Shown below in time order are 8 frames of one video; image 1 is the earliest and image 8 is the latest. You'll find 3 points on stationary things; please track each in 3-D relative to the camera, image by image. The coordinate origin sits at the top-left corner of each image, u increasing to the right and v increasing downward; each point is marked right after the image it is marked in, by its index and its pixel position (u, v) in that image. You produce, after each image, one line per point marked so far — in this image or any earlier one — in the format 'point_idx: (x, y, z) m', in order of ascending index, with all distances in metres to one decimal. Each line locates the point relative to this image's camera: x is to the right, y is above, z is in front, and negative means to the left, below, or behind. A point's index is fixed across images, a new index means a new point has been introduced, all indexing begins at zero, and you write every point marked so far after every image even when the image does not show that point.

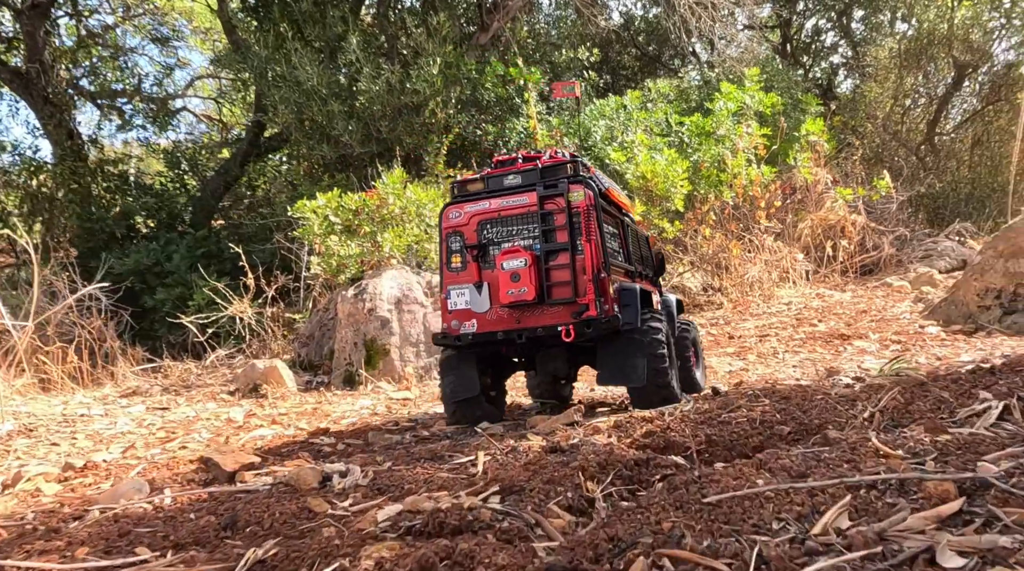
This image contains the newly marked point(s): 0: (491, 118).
0: (-0.4, +3.0, +15.8) m
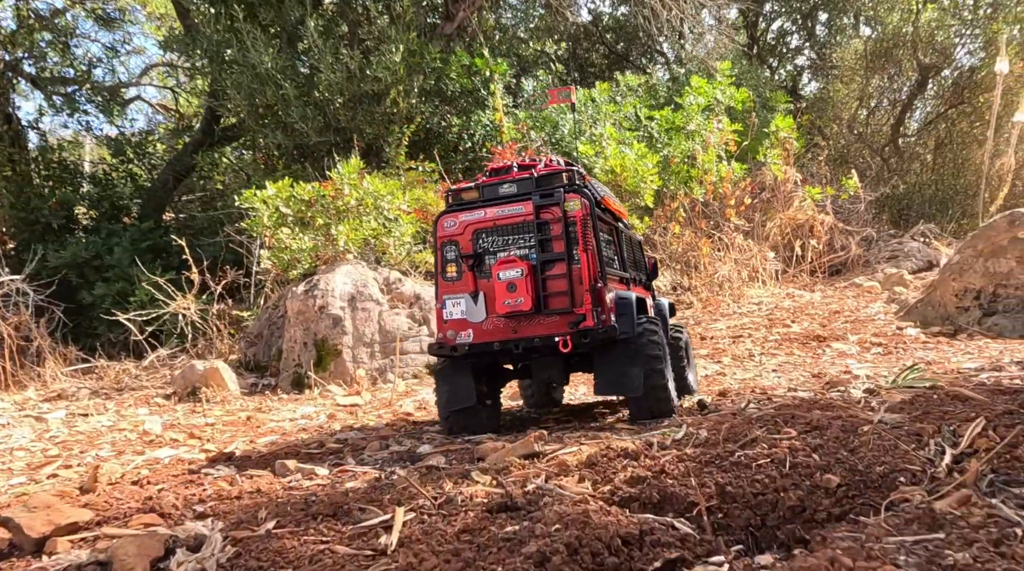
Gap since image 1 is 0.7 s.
0: (-1.0, +3.1, +15.3) m
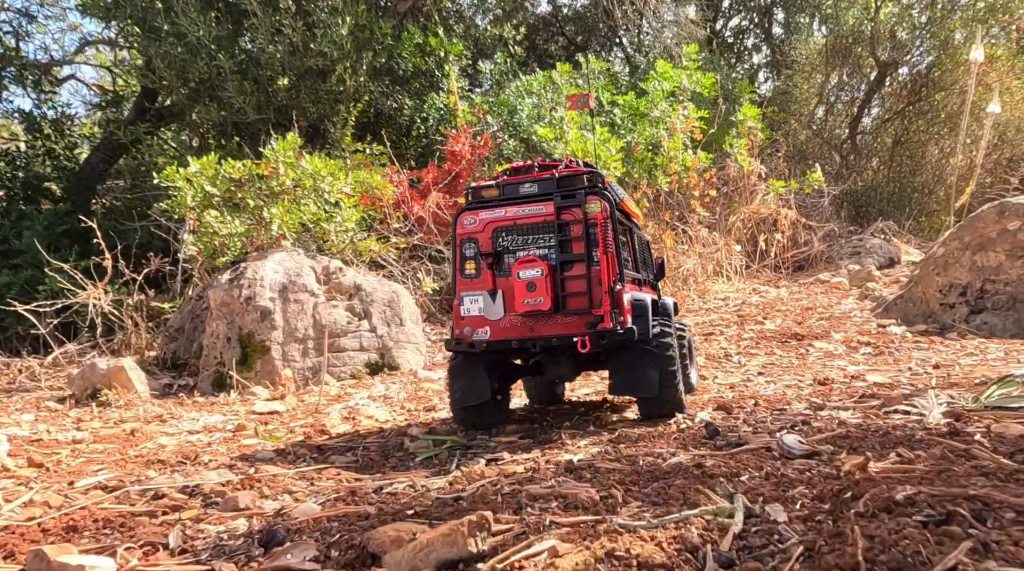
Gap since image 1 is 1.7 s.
0: (-1.7, +3.2, +14.4) m
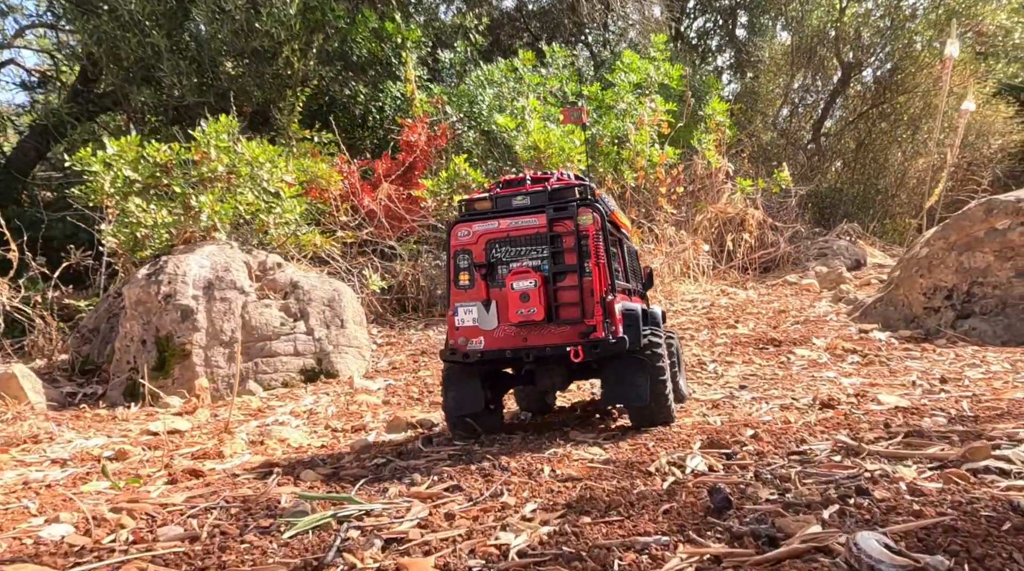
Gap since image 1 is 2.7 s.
0: (-2.3, +3.2, +13.6) m
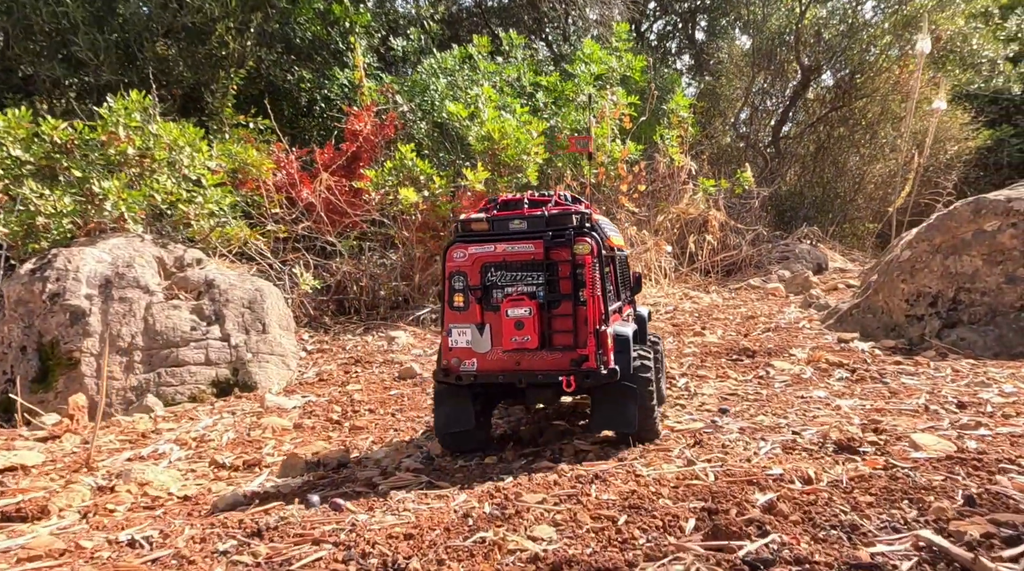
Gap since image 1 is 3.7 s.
0: (-3.0, +3.2, +12.7) m
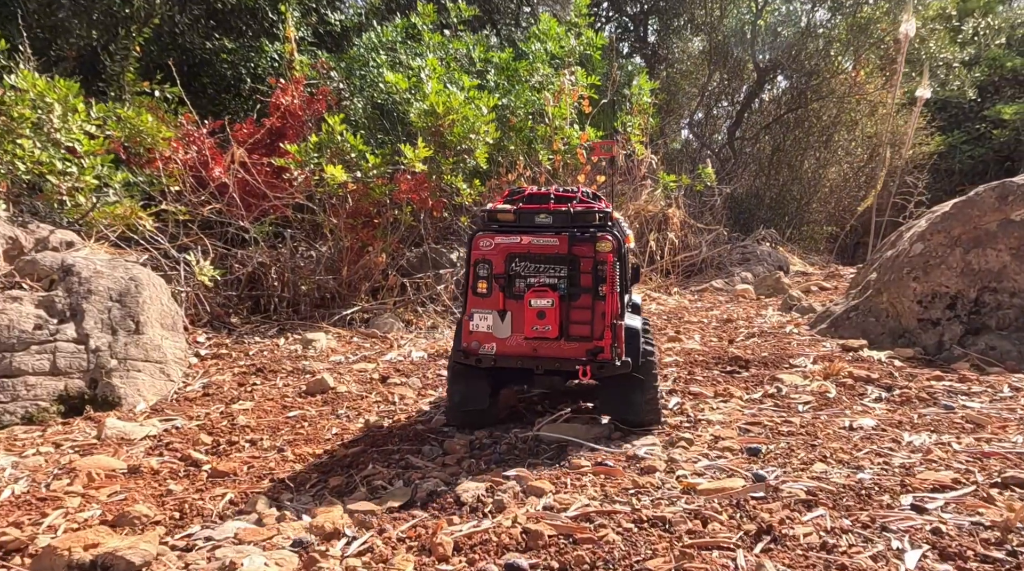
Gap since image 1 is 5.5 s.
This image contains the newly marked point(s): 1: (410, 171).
0: (-3.7, +3.3, +11.2) m
1: (-1.0, +1.1, +8.5) m
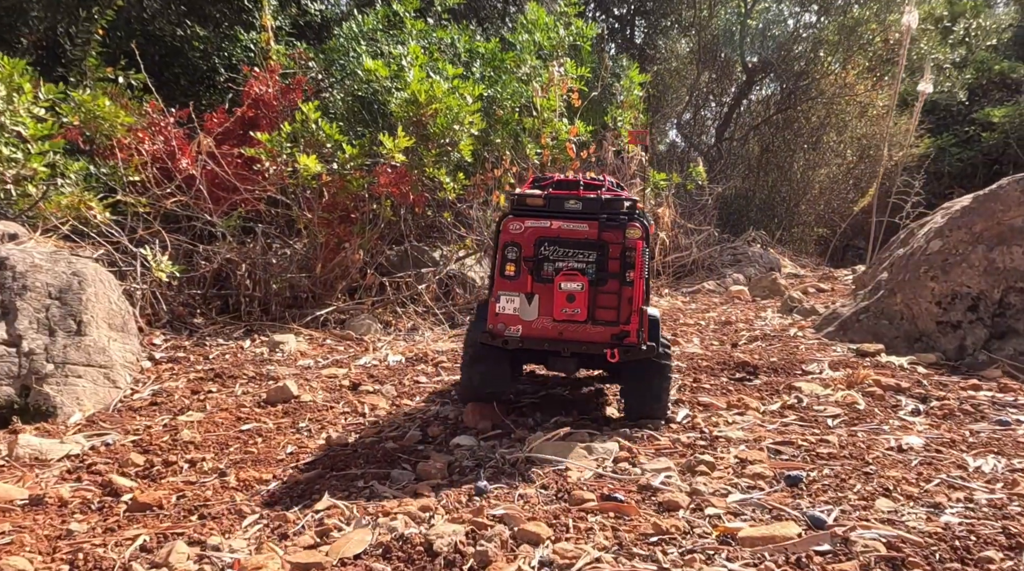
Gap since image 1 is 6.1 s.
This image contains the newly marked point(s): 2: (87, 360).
0: (-3.8, +3.3, +10.7) m
1: (-1.1, +1.1, +8.0) m
2: (-2.3, -0.4, +4.8) m
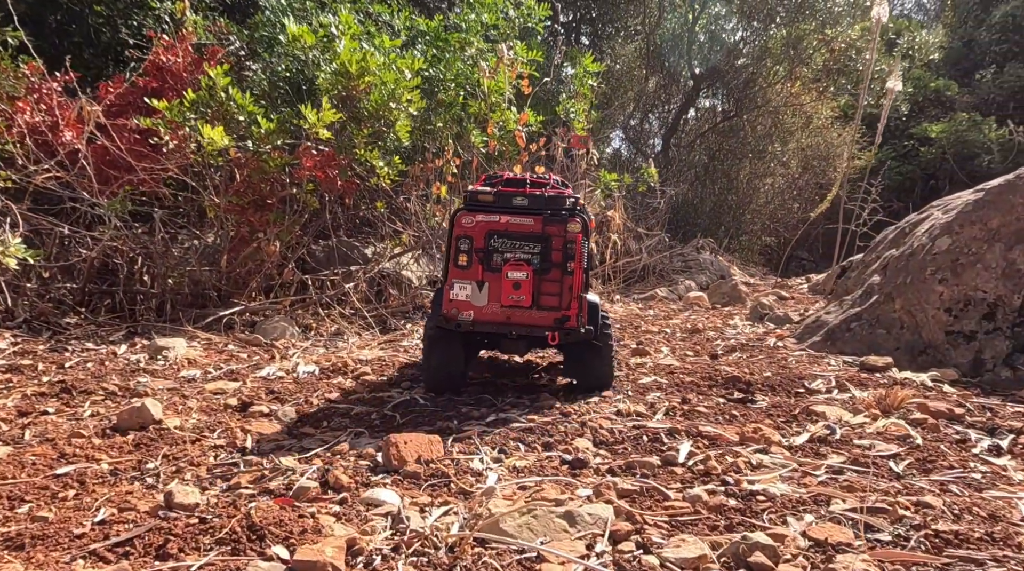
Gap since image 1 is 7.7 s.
0: (-4.4, +3.3, +9.4) m
1: (-1.6, +1.1, +6.9) m
2: (-2.5, -0.3, +3.6) m
